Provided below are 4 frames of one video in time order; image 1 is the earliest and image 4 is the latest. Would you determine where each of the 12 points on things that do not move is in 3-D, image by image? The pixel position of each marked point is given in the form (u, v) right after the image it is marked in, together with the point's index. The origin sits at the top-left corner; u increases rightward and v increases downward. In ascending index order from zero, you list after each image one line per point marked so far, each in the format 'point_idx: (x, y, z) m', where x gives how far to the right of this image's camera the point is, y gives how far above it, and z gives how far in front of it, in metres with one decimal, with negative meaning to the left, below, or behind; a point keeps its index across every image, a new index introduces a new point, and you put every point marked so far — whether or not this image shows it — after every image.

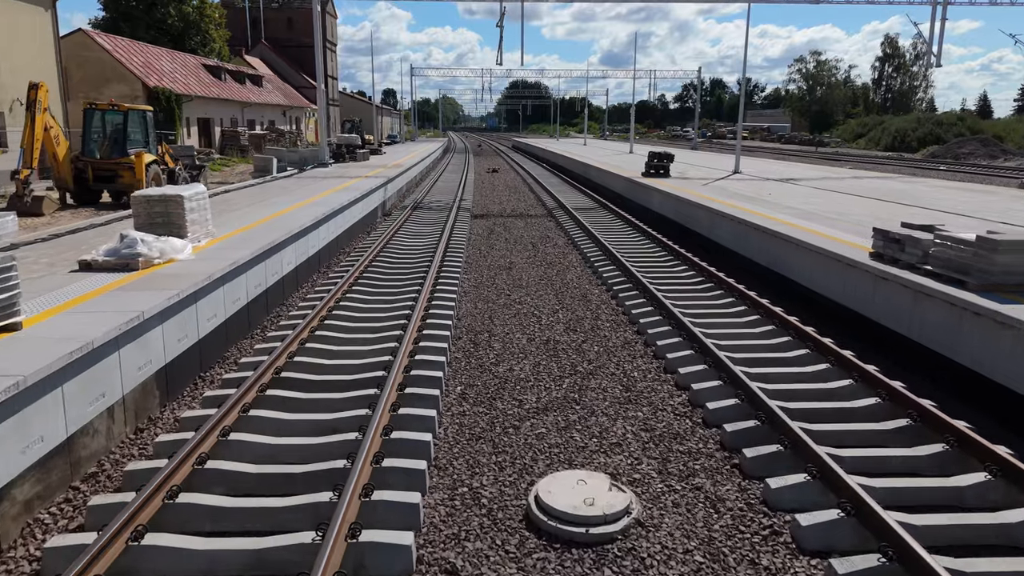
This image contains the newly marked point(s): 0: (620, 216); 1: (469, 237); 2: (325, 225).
0: (+2.7, +1.8, +19.1) m
1: (-1.0, +1.1, +15.8) m
2: (-3.4, +1.1, +13.5) m
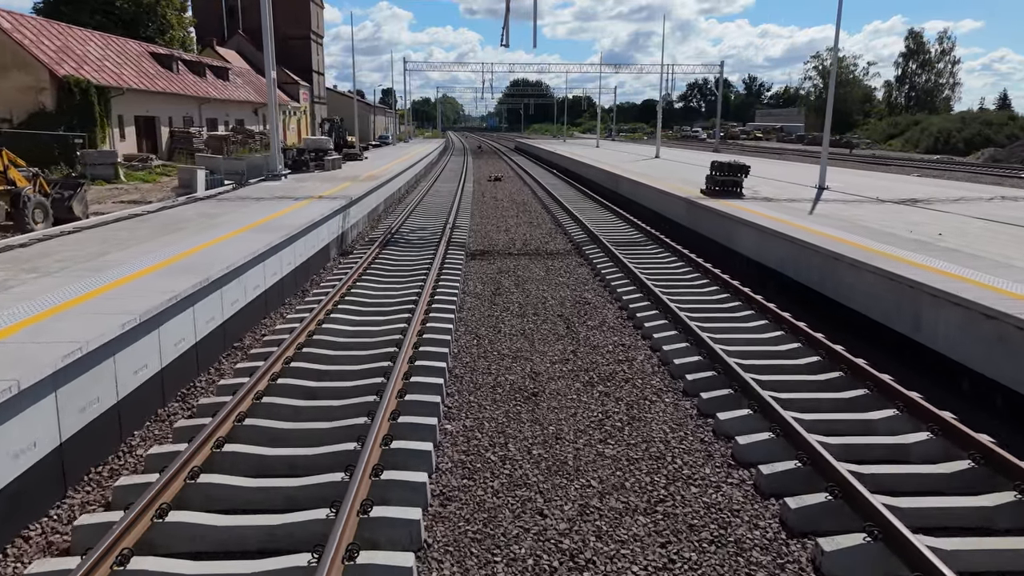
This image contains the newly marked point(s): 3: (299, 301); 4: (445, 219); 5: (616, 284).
0: (+2.8, +1.6, +18.2) m
1: (-0.9, +0.9, +14.9) m
2: (-3.4, +0.9, +12.7) m
3: (-3.0, -0.1, +10.5) m
4: (-1.7, +1.7, +18.1) m
5: (+1.5, 0.0, +11.0) m
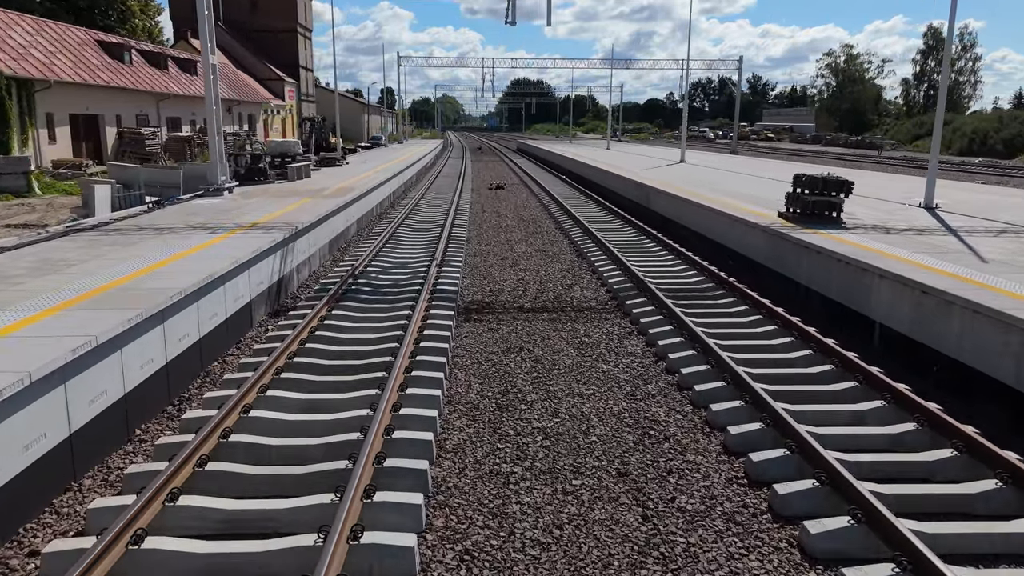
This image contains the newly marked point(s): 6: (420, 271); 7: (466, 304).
0: (+2.8, +1.5, +17.5) m
1: (-0.9, +0.7, +14.3) m
2: (-3.4, +0.8, +12.0) m
3: (-3.0, -0.3, +9.9) m
4: (-1.6, +1.6, +17.4) m
5: (+1.6, -0.1, +10.4) m
6: (-1.5, +0.2, +11.5) m
7: (-0.6, -0.4, +9.6) m
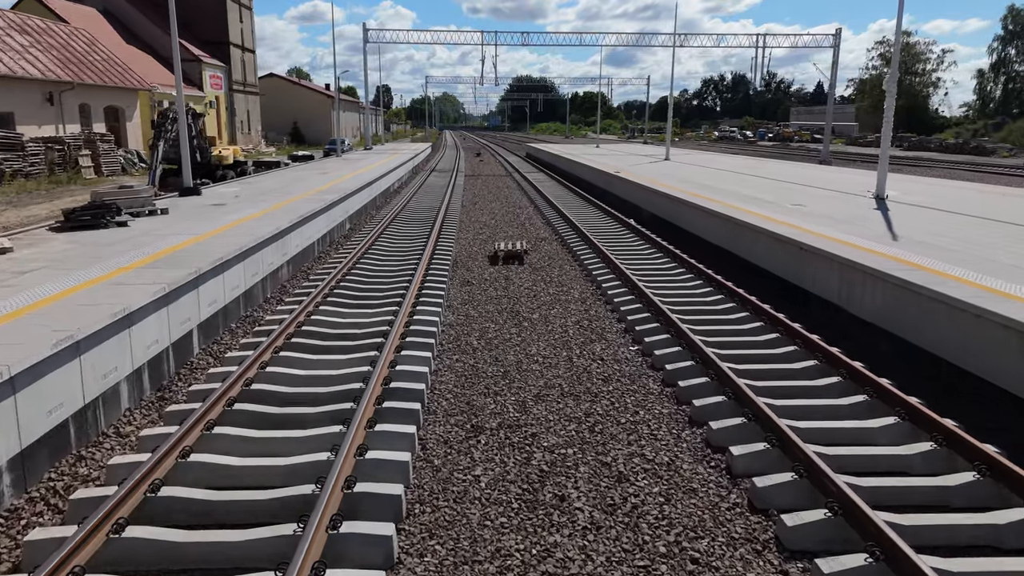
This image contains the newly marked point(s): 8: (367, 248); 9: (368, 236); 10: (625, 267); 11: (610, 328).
0: (+2.8, +1.7, +18.3) m
1: (-1.0, +0.9, +15.0) m
2: (-3.4, +1.0, +12.8) m
3: (-3.1, -0.1, +10.6) m
4: (-1.7, +1.8, +18.2) m
5: (+1.5, +0.1, +11.1) m
6: (-1.5, +0.4, +12.3) m
7: (-0.7, -0.2, +10.3) m
8: (-2.5, +0.8, +14.1) m
9: (-2.9, +1.3, +16.4) m
10: (+1.9, +0.3, +12.2) m
11: (+1.2, -0.5, +8.9) m
